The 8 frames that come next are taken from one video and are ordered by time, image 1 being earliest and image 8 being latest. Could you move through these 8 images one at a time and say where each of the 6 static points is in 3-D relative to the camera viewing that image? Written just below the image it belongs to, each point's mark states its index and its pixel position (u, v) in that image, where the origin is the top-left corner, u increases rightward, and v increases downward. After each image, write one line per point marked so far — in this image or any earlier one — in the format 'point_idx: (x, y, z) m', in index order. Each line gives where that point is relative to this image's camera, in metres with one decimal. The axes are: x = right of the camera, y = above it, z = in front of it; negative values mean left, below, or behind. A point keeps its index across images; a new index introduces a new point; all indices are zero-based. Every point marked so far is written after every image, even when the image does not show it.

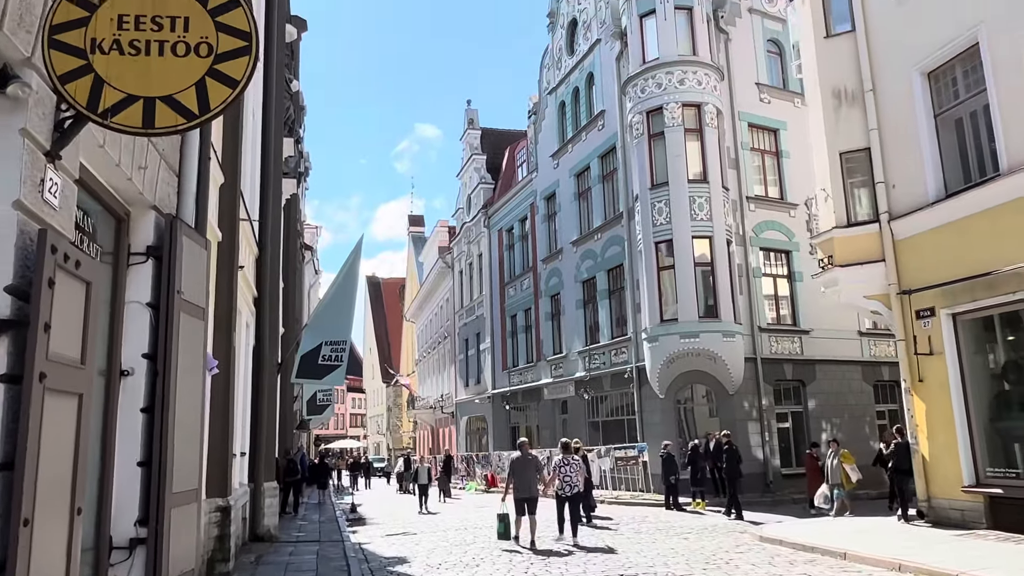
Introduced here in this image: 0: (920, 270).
0: (+6.5, +0.3, +12.4) m
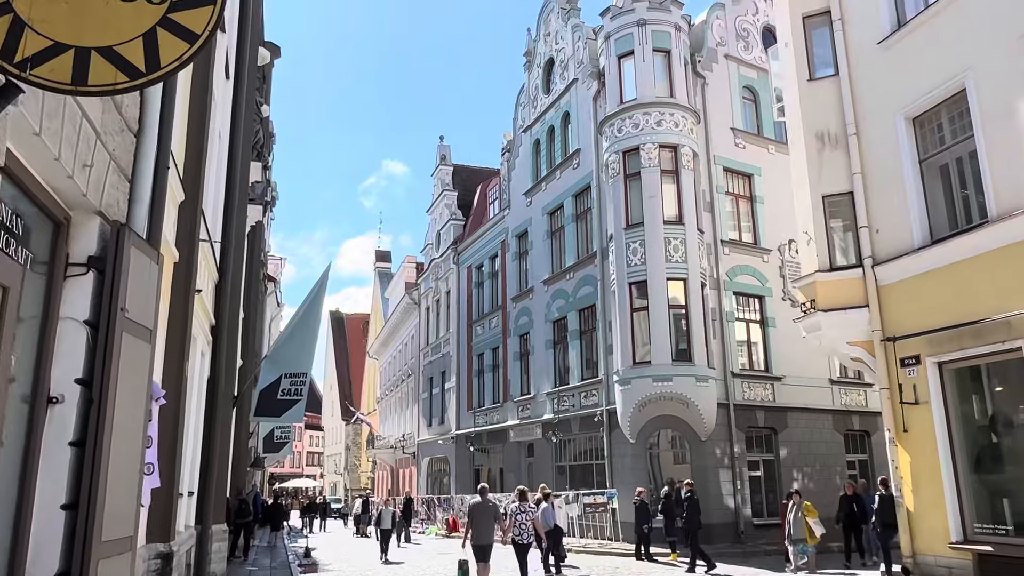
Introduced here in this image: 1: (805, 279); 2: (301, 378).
0: (+6.2, -0.4, +12.1) m
1: (+5.1, +0.2, +13.5) m
2: (-4.0, -1.6, +14.4) m
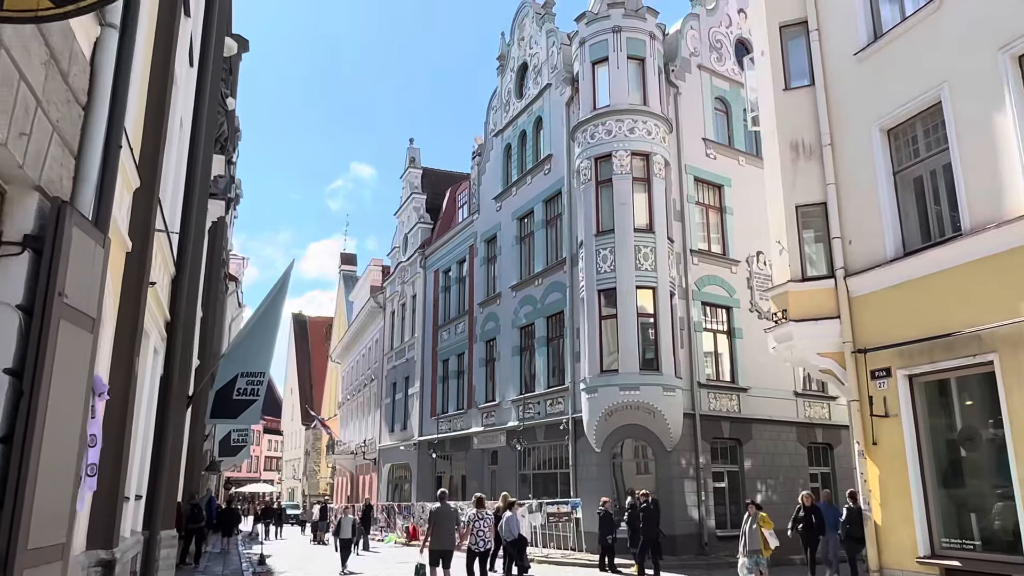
0: (+5.7, -0.6, +12.1) m
1: (+4.6, 0.0, +13.4) m
2: (-4.6, -1.6, +13.9) m
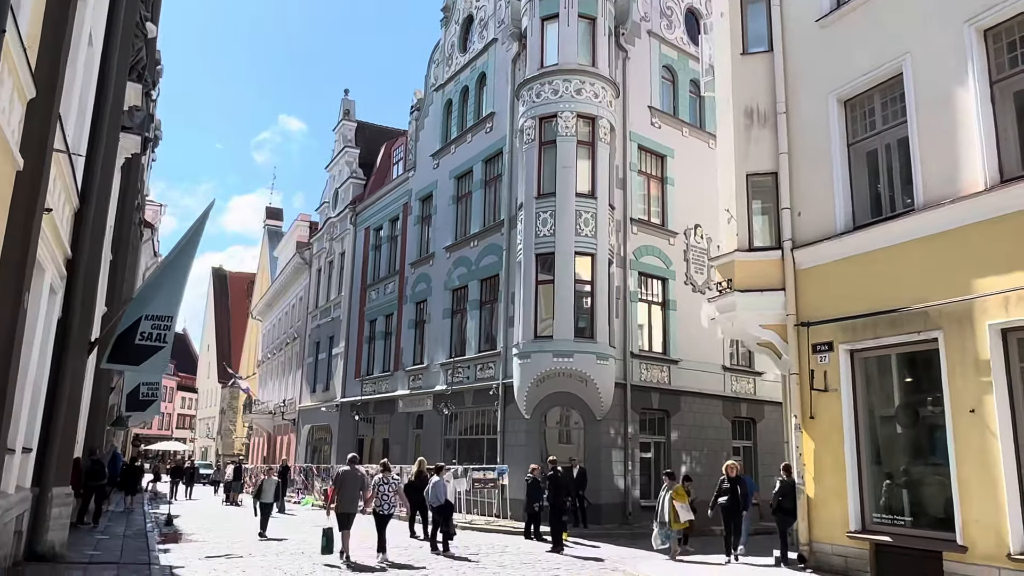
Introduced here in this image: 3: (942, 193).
0: (+4.7, -0.2, +11.9) m
1: (+3.5, +0.5, +13.1) m
2: (-5.7, -0.6, +12.8) m
3: (+5.7, +1.3, +10.3) m
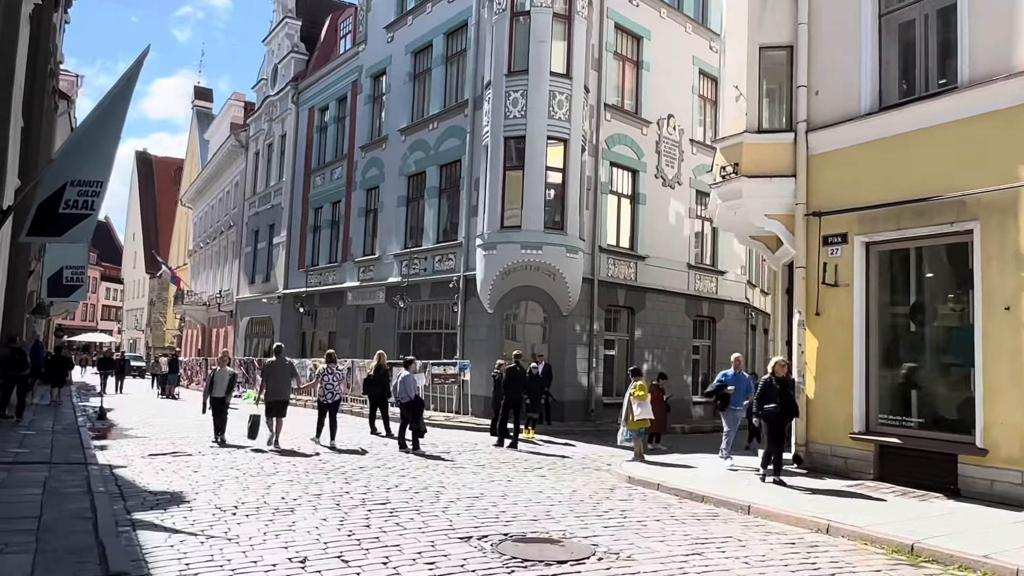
0: (+4.6, +1.4, +10.9) m
1: (+3.3, +2.3, +11.9) m
2: (-5.9, +1.3, +11.0) m
3: (+5.7, +2.6, +9.2) m
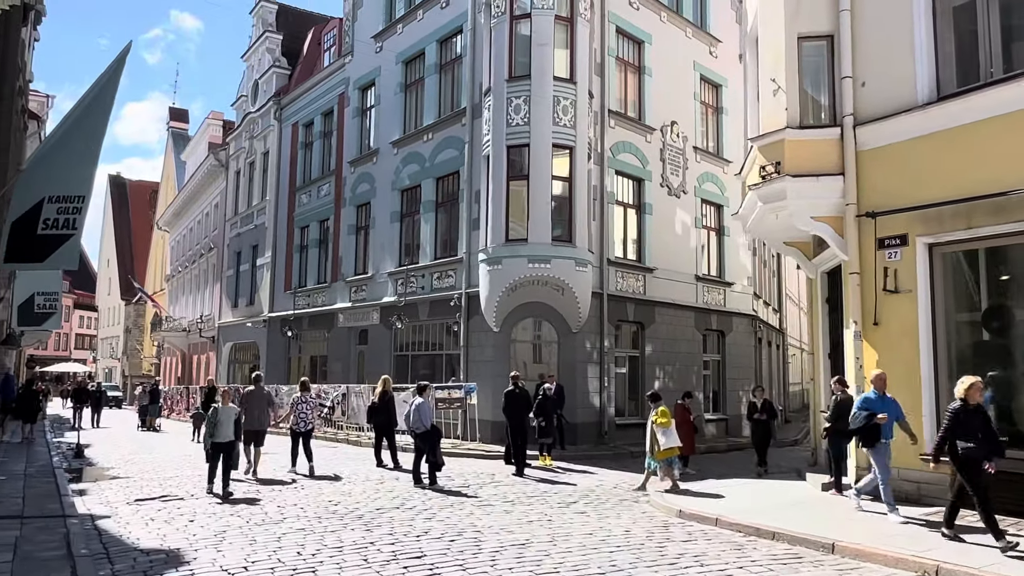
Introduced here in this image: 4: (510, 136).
0: (+4.9, +1.3, +10.0) m
1: (+3.6, +2.1, +11.0) m
2: (-5.5, +1.0, +9.8) m
3: (+6.0, +2.6, +8.4) m
4: (-0.1, +3.6, +18.2) m
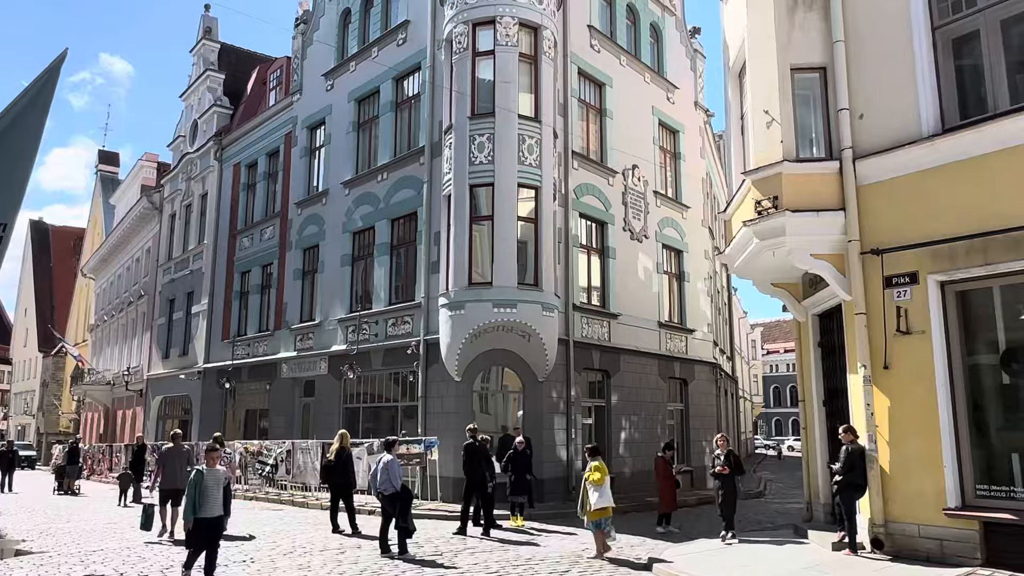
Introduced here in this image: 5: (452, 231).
0: (+4.7, +0.8, +9.5) m
1: (+3.3, +1.6, +10.4) m
2: (-5.7, +0.5, +8.4) m
3: (+6.0, +2.2, +8.0) m
4: (-0.9, +2.5, +17.4) m
5: (-1.4, +1.3, +17.4) m
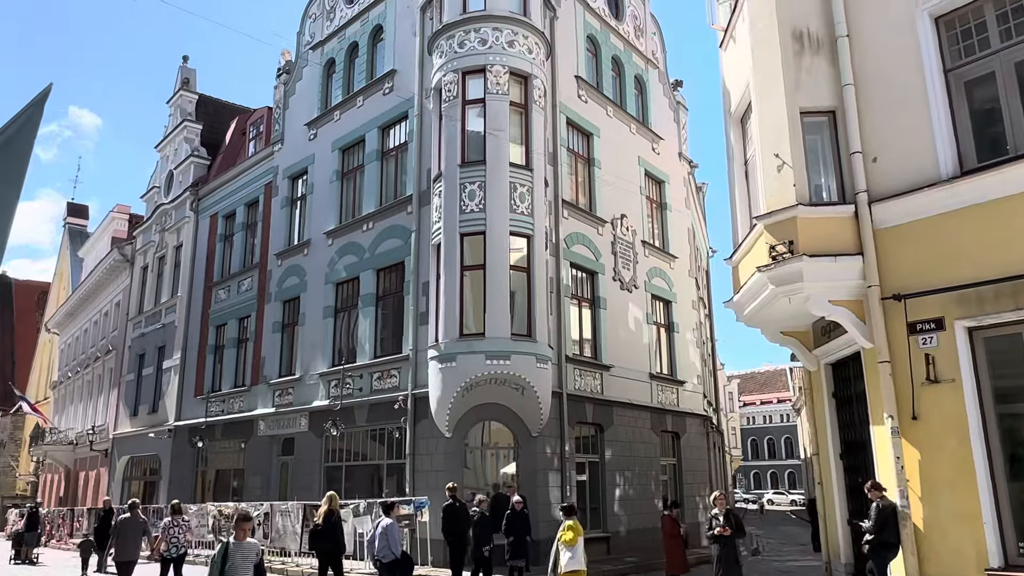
0: (+4.8, +0.2, +9.2) m
1: (+3.4, +0.9, +10.1) m
2: (-5.5, 0.0, +7.7) m
3: (+6.1, +1.7, +7.9) m
4: (-1.1, +1.4, +17.0) m
5: (-1.5, +0.2, +16.9) m
